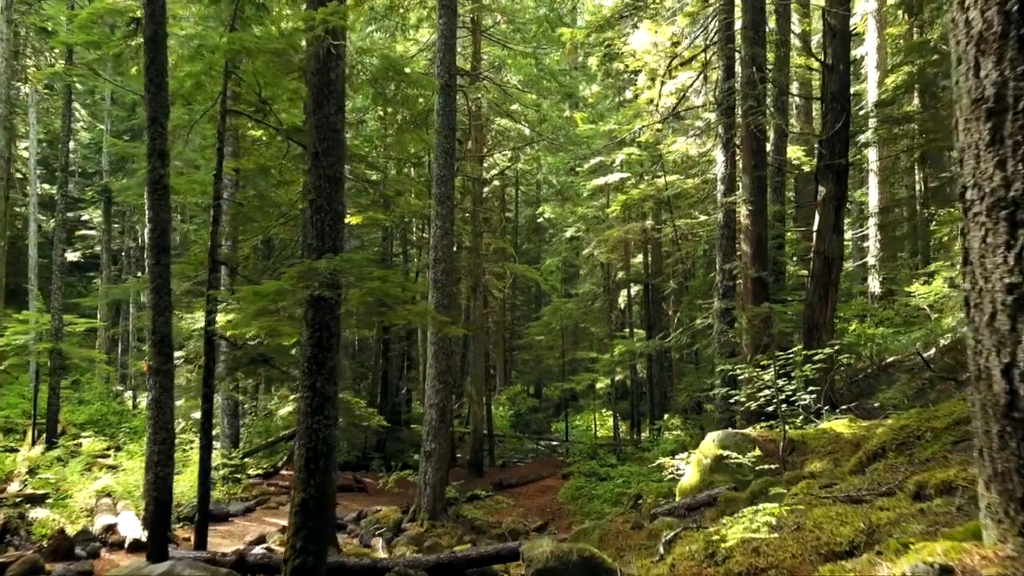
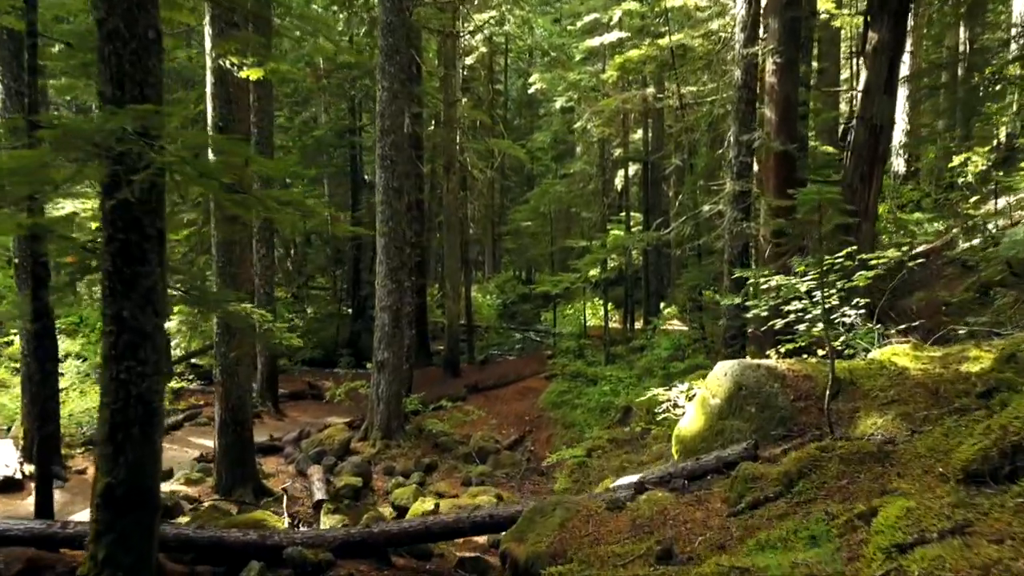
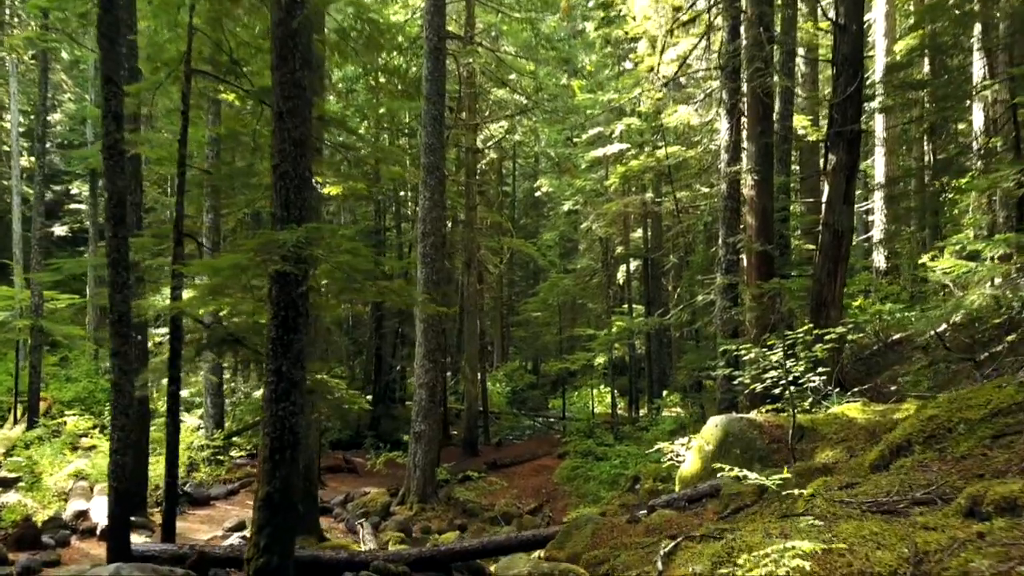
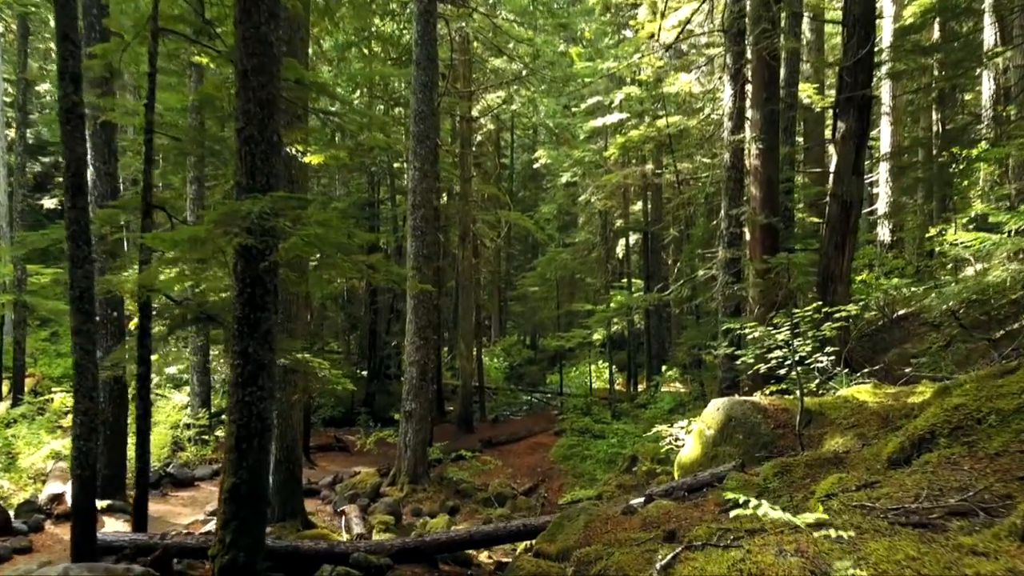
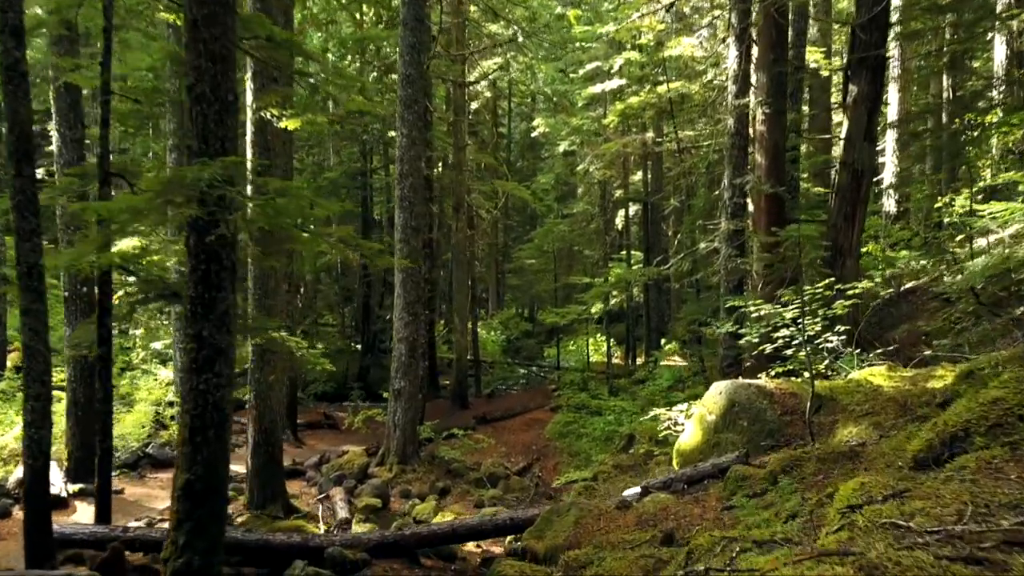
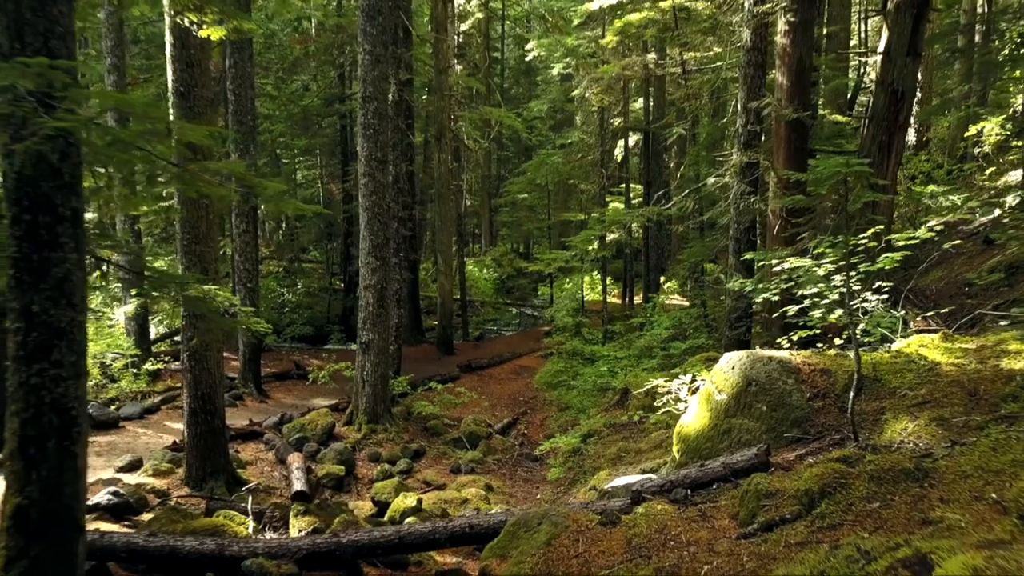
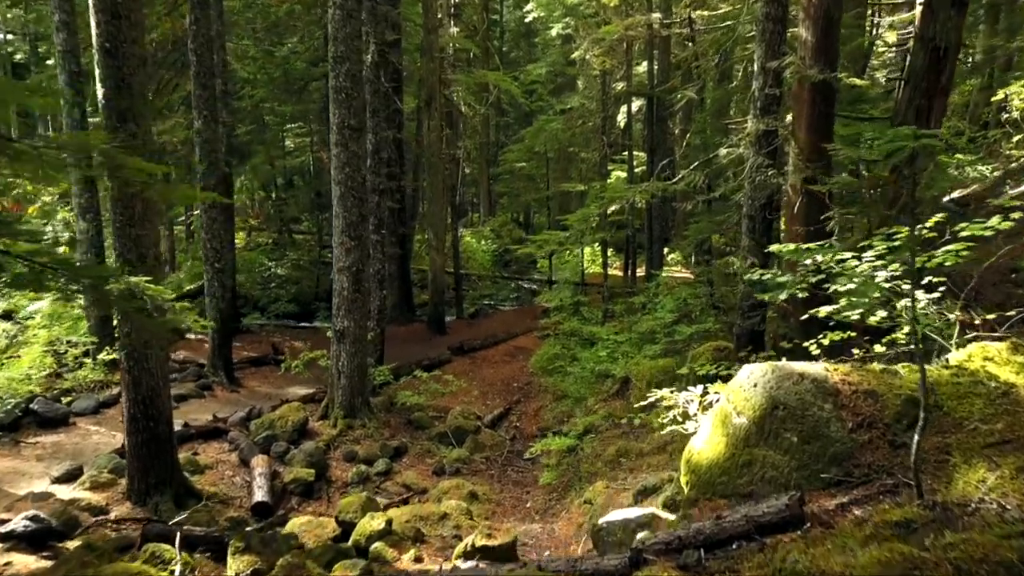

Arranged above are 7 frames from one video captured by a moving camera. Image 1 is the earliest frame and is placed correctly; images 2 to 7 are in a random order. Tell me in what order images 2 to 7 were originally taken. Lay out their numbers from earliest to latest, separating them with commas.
3, 4, 5, 2, 6, 7
